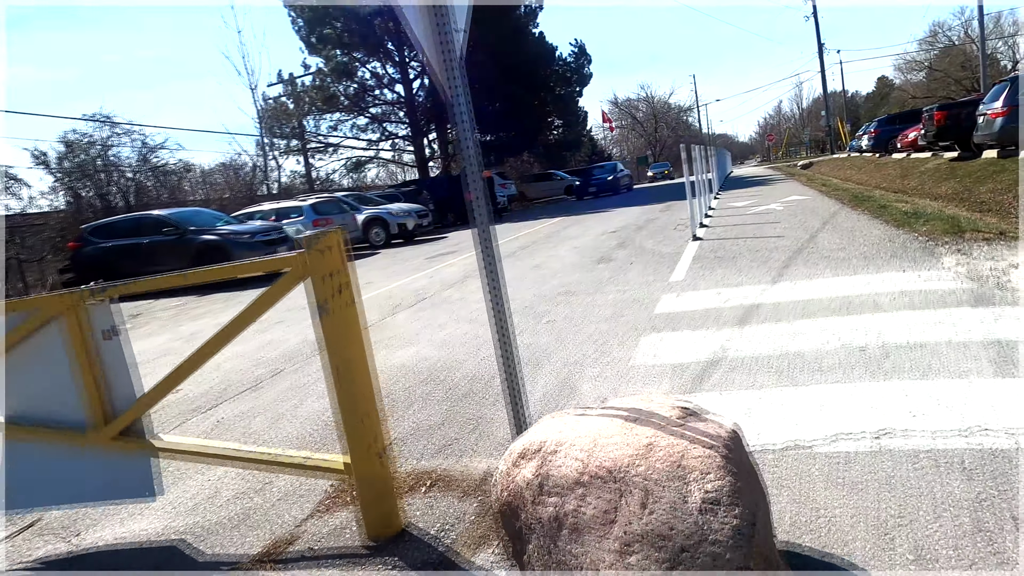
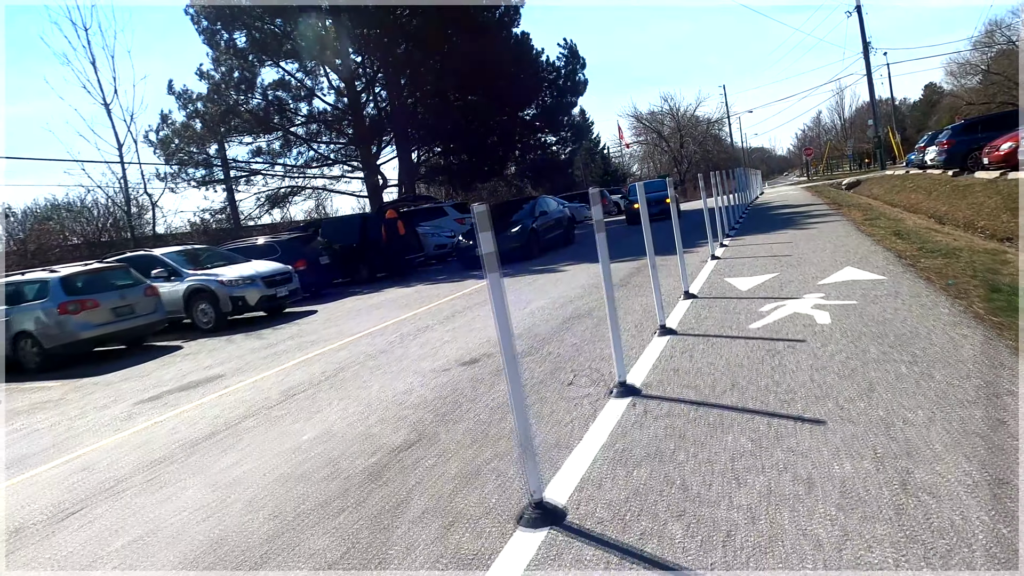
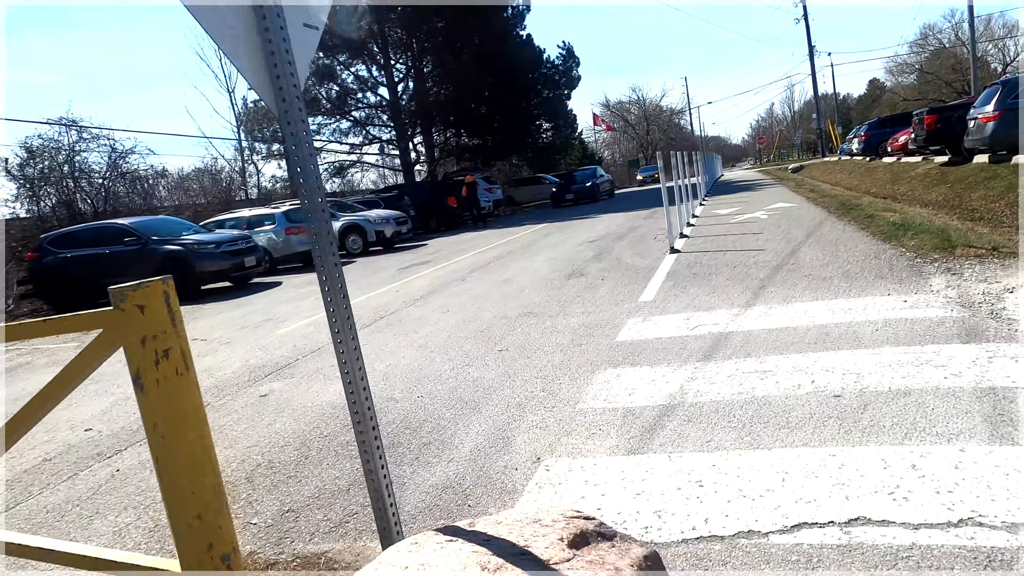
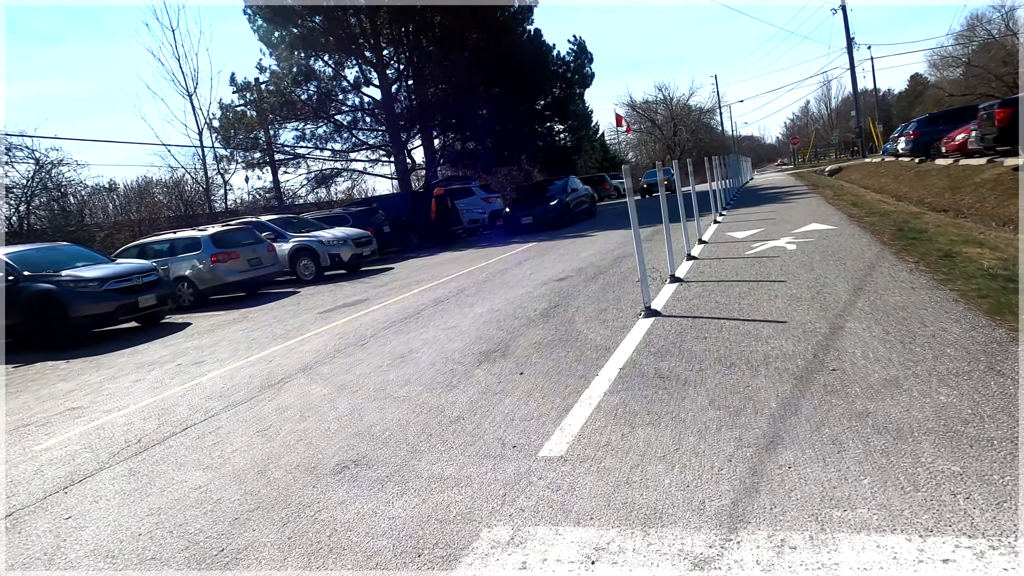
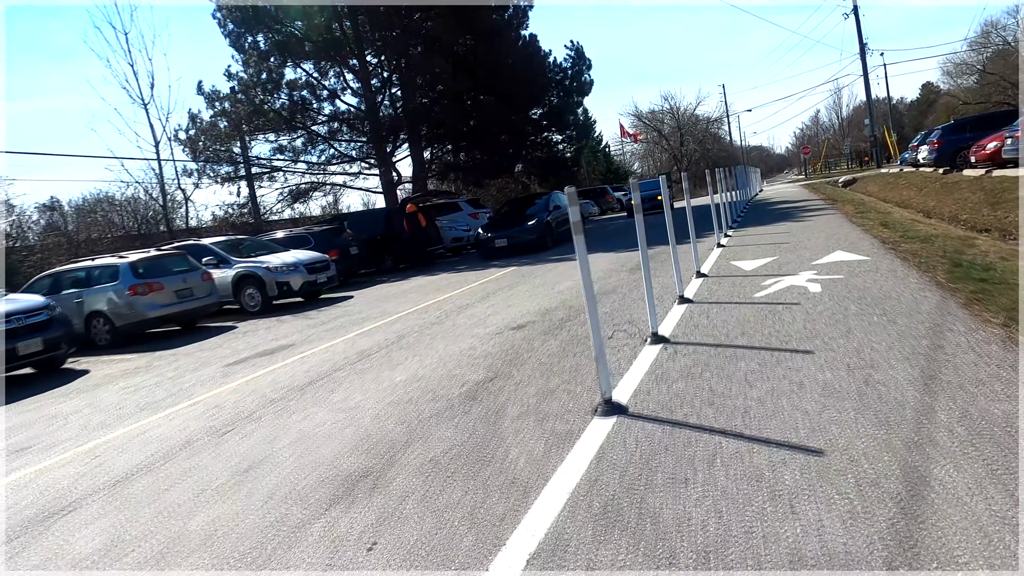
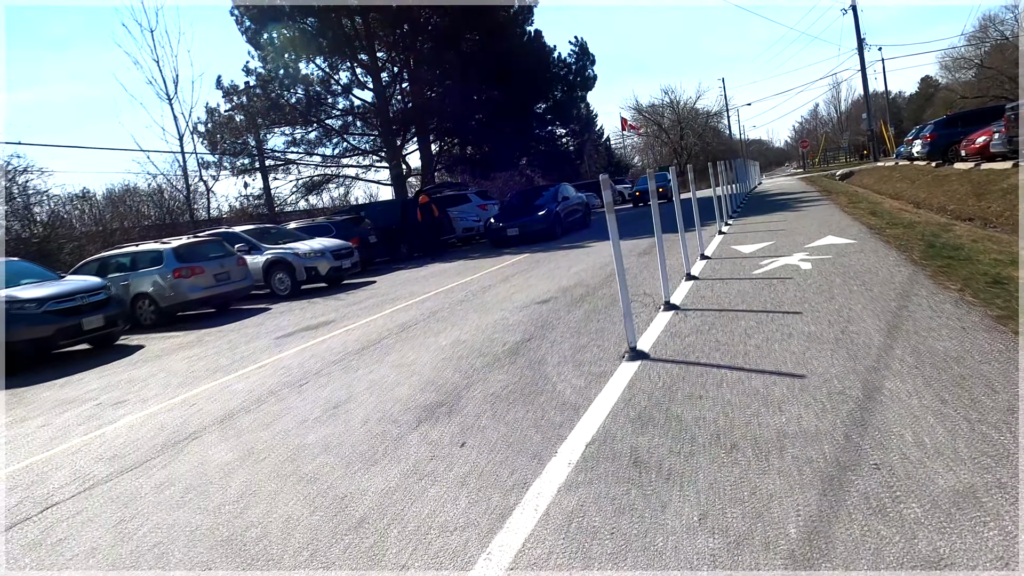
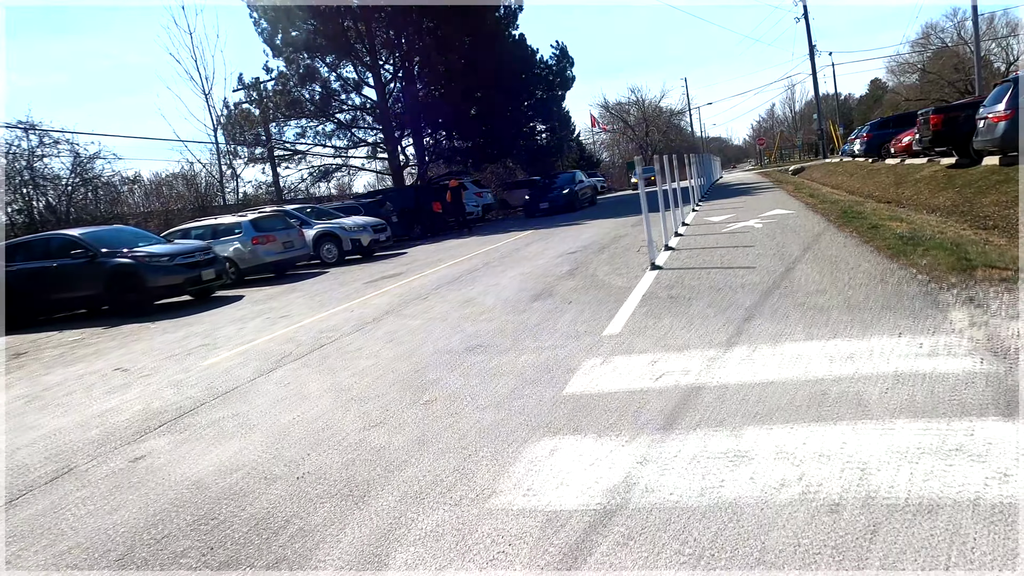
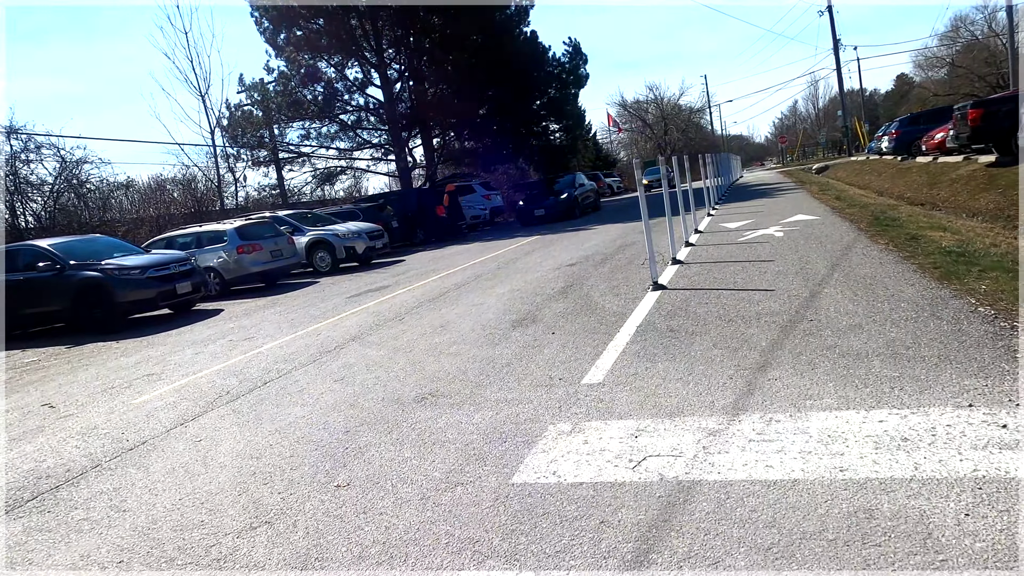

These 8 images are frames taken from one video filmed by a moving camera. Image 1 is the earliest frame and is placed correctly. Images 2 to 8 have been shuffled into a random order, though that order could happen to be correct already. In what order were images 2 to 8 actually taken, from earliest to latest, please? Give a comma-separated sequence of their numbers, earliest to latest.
3, 7, 8, 4, 6, 5, 2
